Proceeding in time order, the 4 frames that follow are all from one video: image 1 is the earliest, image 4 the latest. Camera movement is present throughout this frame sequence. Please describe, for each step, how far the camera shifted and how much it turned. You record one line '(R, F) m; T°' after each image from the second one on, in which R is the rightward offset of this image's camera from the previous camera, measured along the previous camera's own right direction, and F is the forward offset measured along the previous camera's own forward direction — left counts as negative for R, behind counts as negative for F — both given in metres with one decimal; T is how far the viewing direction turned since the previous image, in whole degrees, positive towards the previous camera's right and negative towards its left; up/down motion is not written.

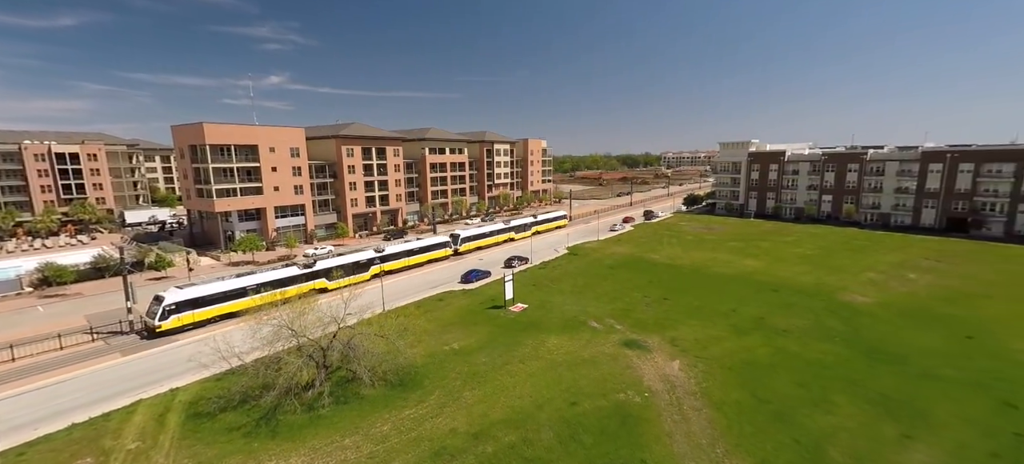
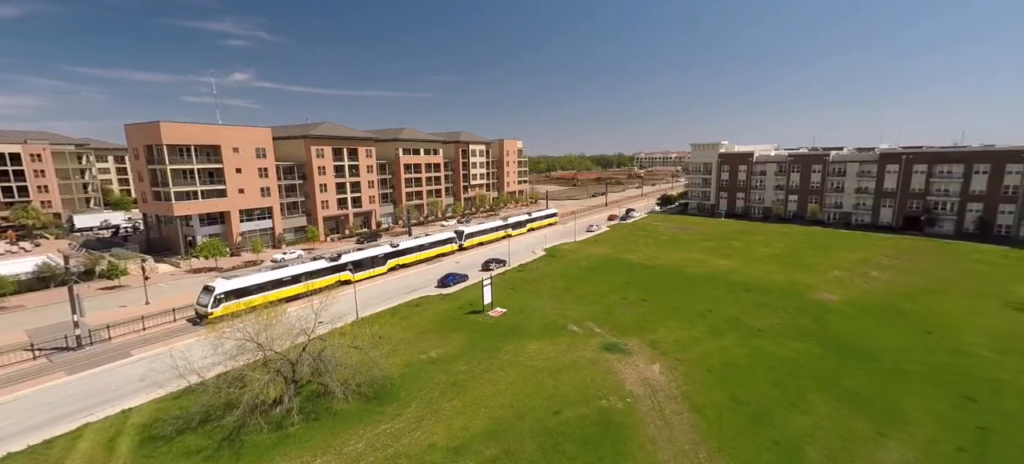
(-0.2, +0.6) m; +3°
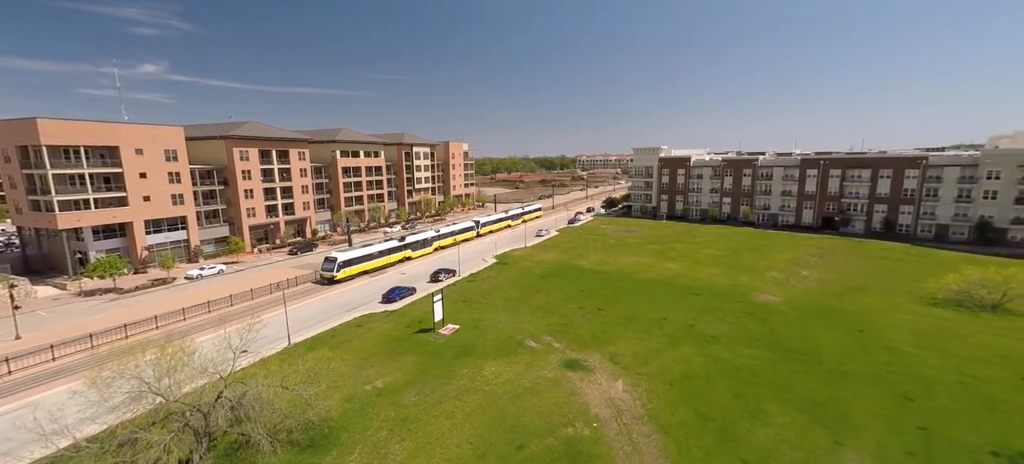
(-0.5, +2.0) m; +7°
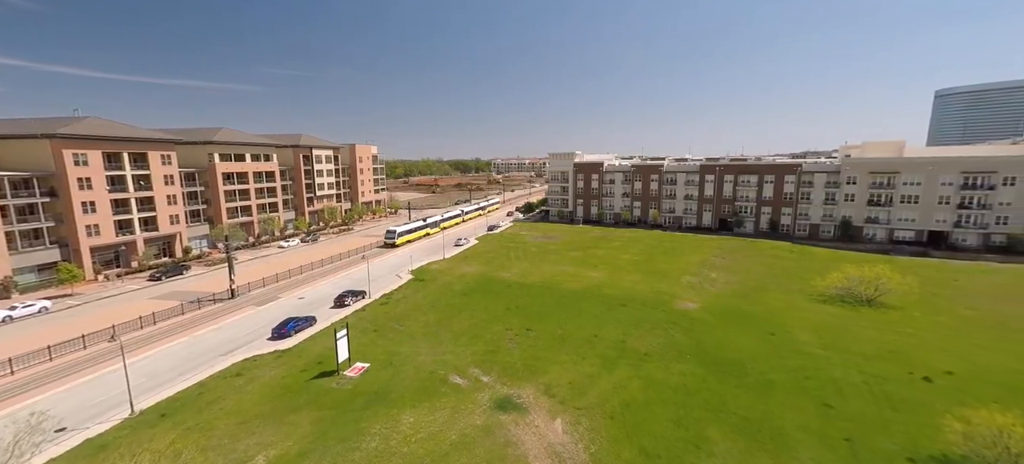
(-0.2, +3.5) m; +11°
